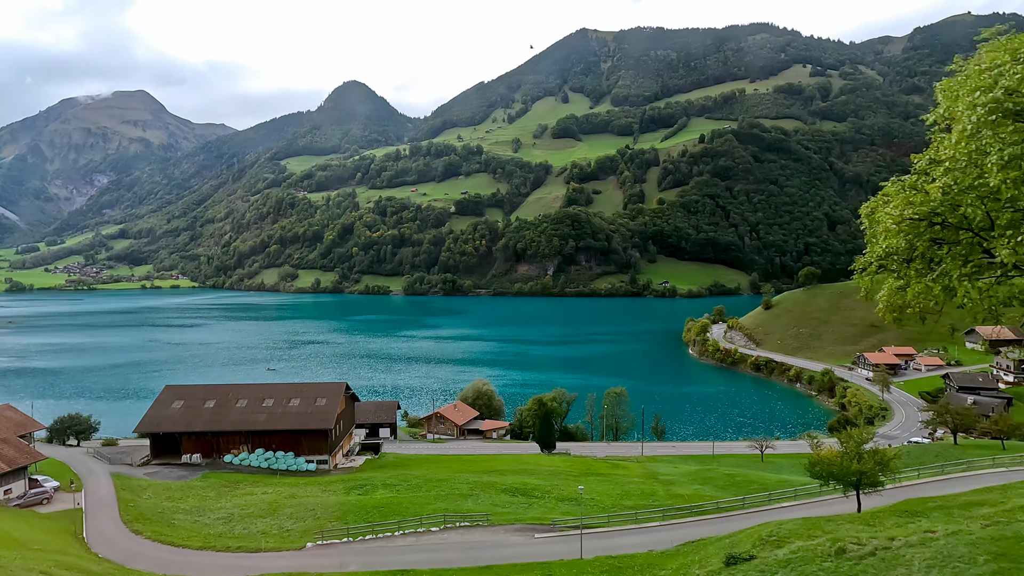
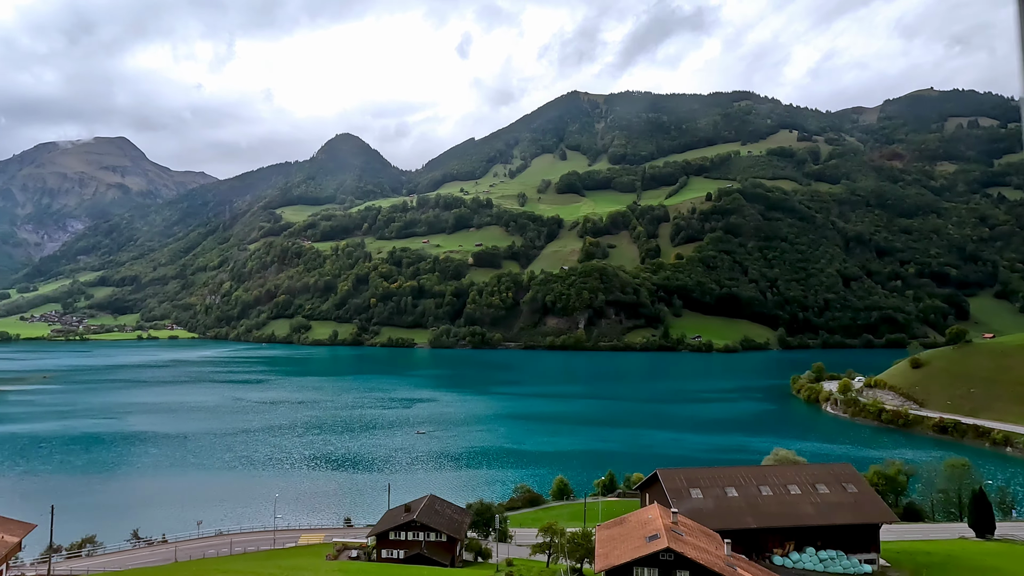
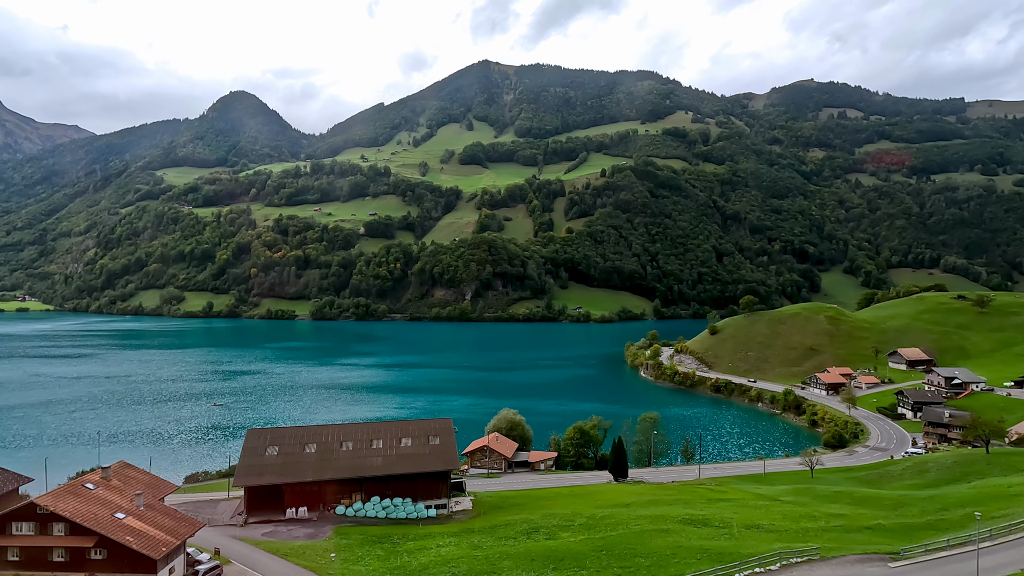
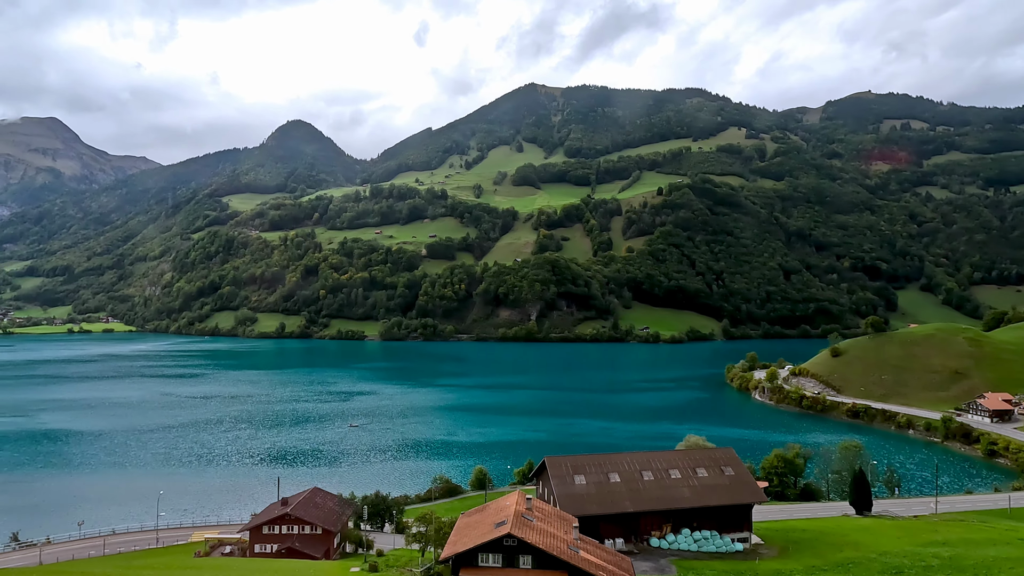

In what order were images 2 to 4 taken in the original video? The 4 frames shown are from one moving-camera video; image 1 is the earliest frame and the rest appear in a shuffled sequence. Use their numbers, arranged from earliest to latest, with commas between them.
3, 4, 2
